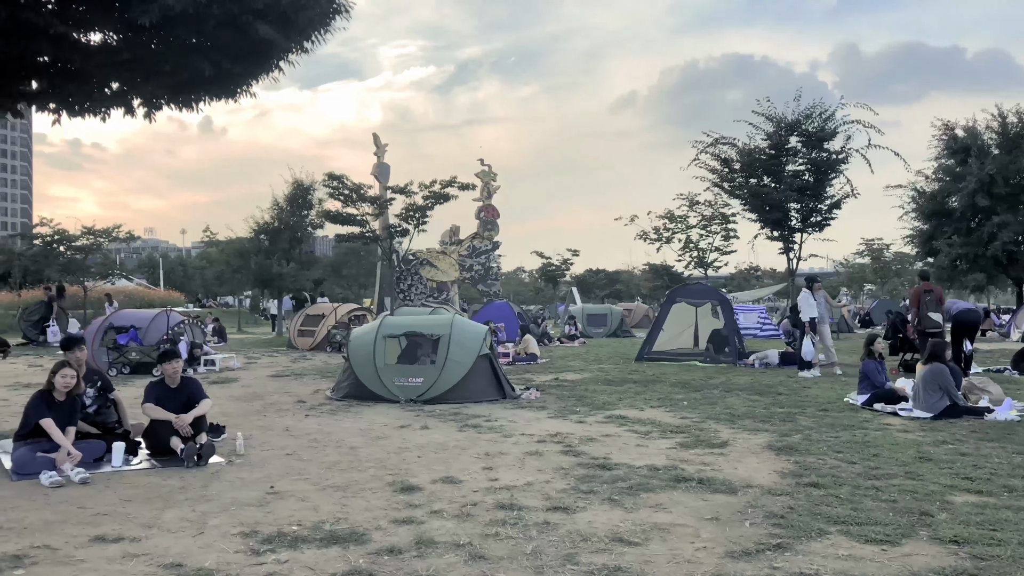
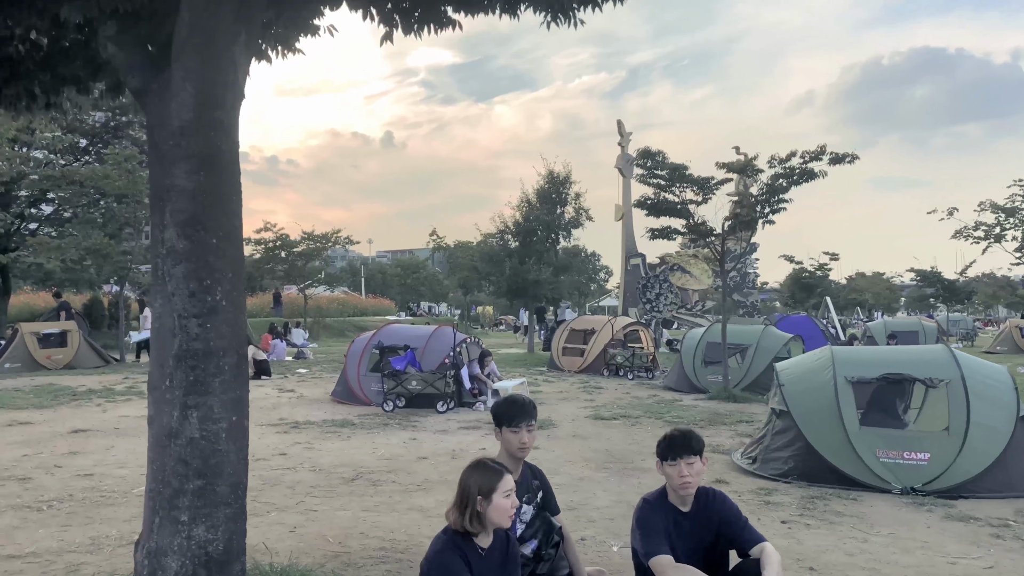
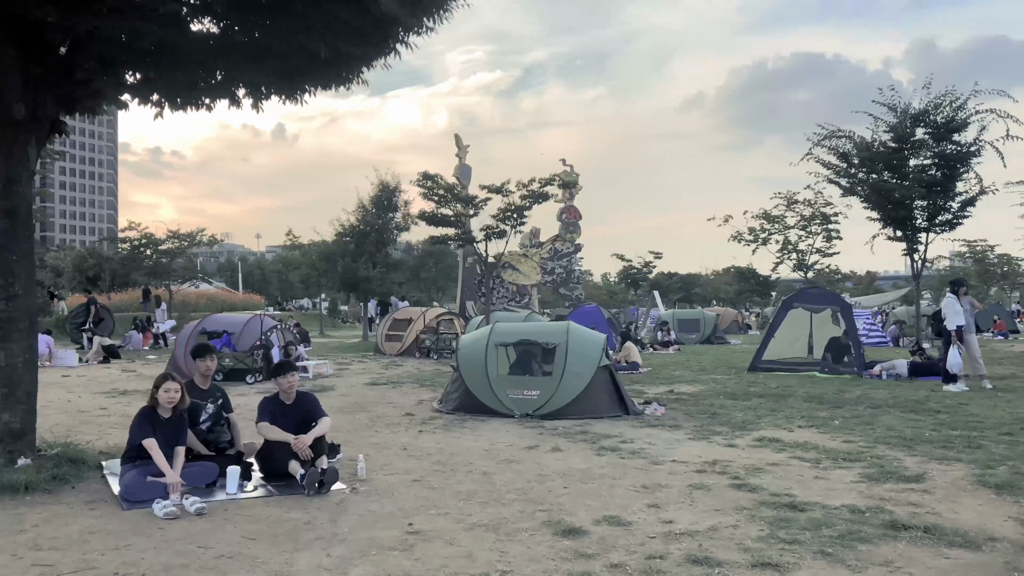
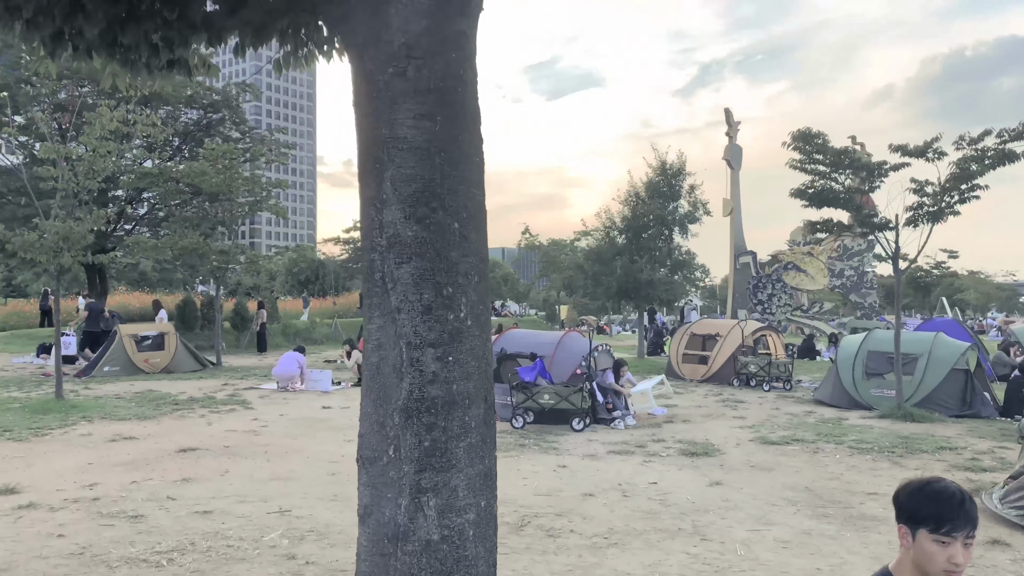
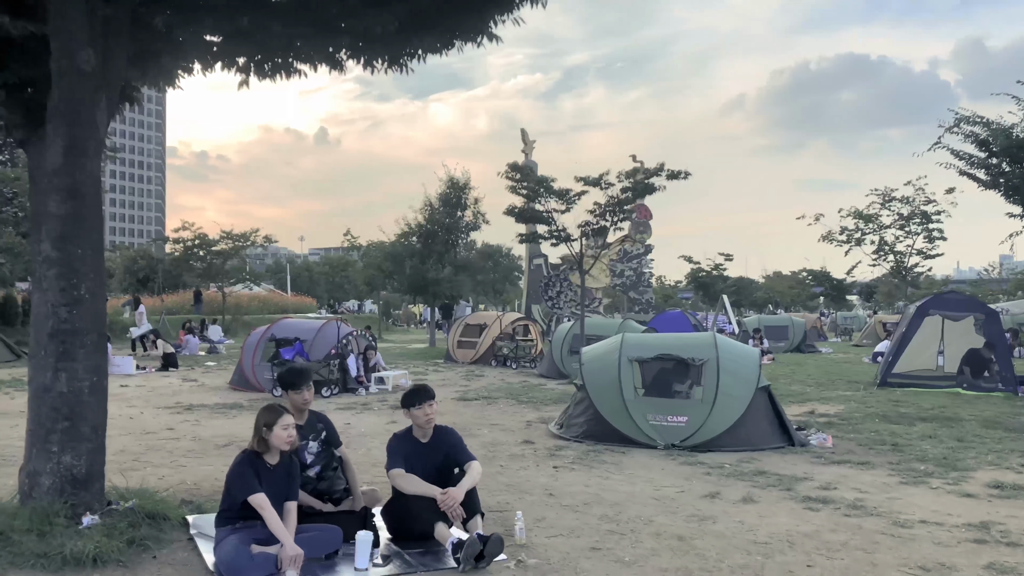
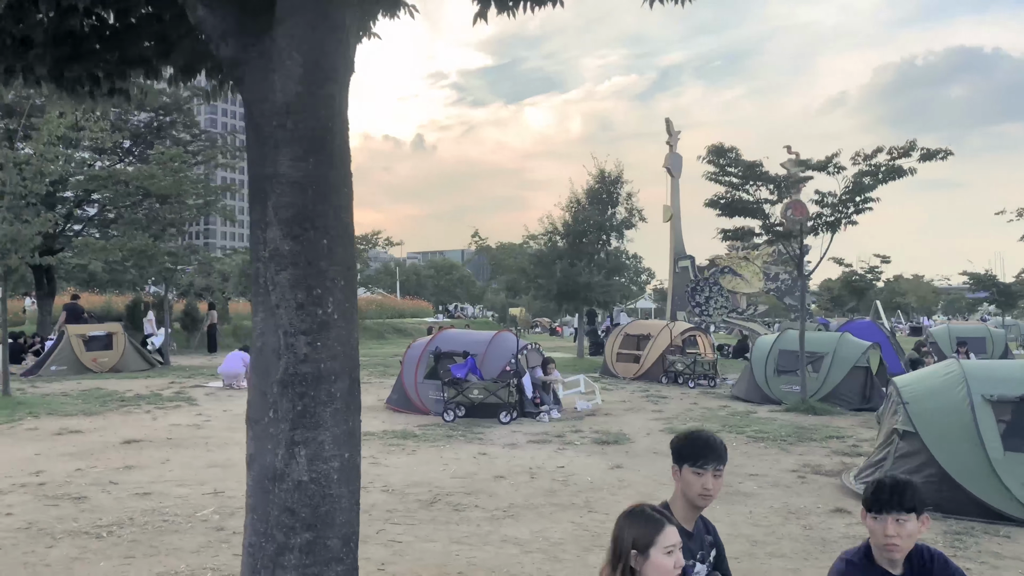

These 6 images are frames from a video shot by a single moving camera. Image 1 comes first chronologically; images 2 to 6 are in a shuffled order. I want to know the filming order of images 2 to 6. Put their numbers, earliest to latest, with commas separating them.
3, 5, 2, 6, 4
